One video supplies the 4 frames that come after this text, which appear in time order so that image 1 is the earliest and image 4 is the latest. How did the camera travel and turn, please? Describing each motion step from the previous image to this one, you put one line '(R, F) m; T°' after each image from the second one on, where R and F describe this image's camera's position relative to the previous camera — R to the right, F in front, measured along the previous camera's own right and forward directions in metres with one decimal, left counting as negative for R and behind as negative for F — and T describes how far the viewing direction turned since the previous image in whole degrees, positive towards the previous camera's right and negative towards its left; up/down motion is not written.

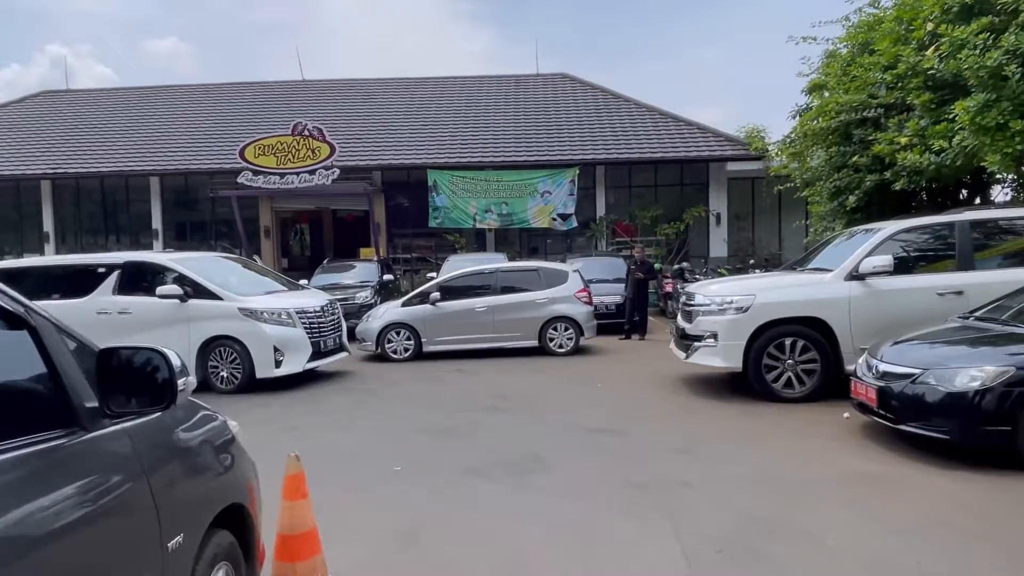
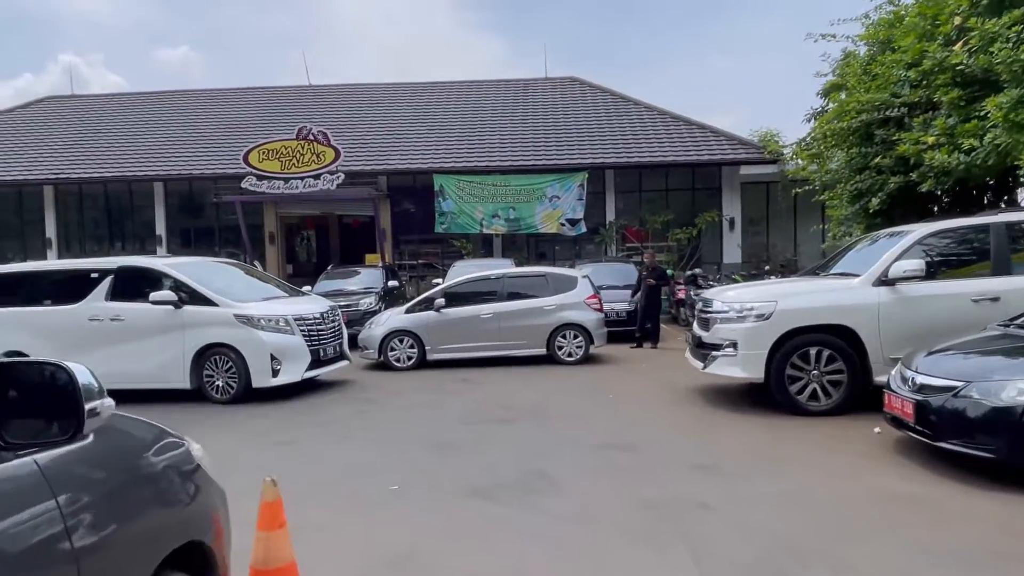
(0.0, +0.5) m; -1°
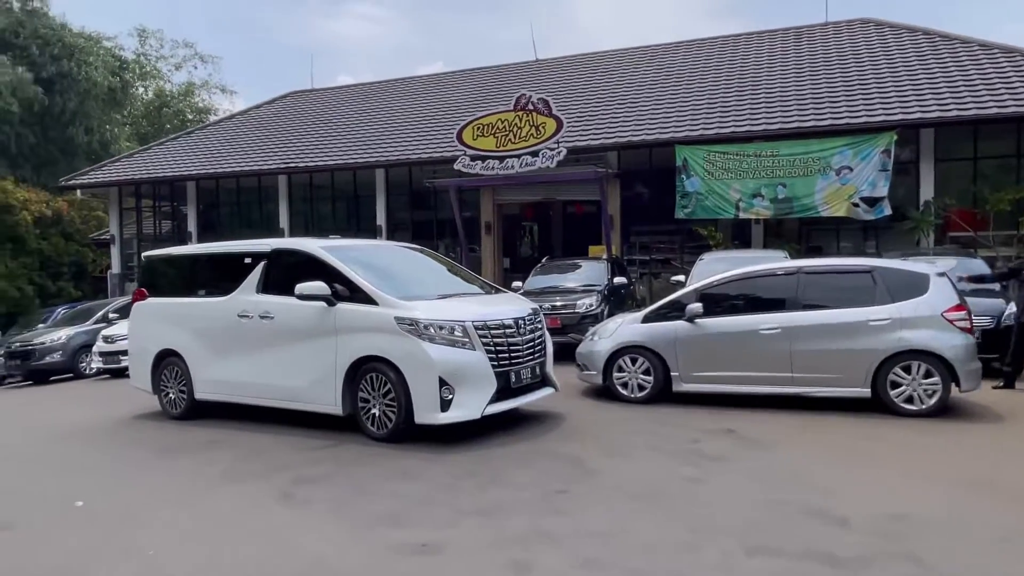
(-0.6, +3.7) m; -19°
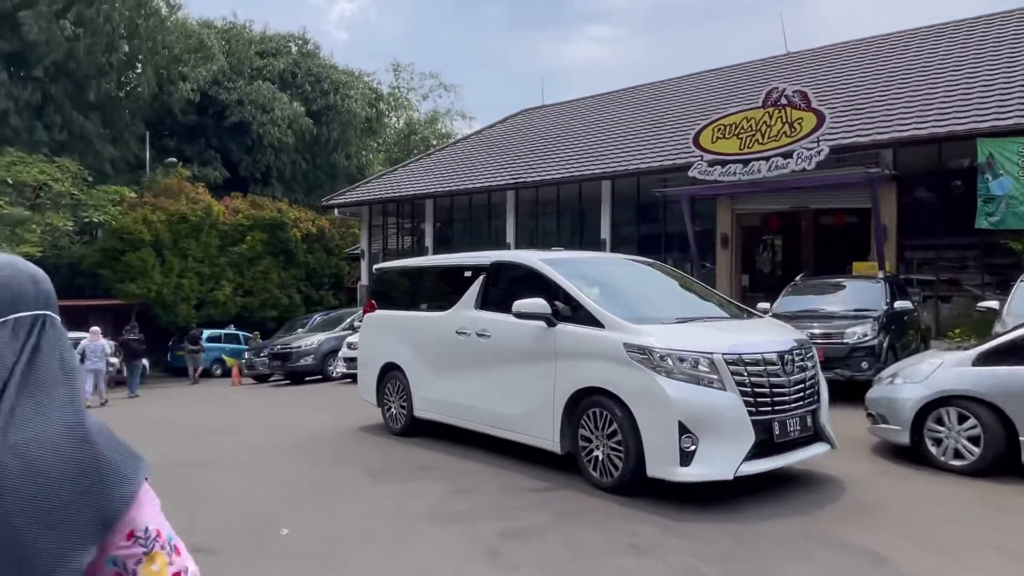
(-0.3, +1.2) m; -19°
